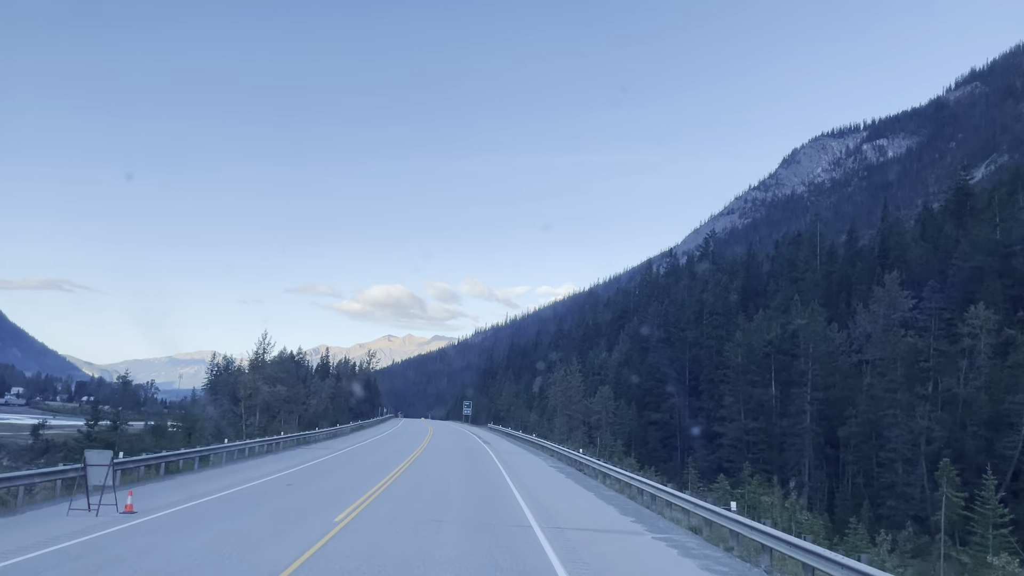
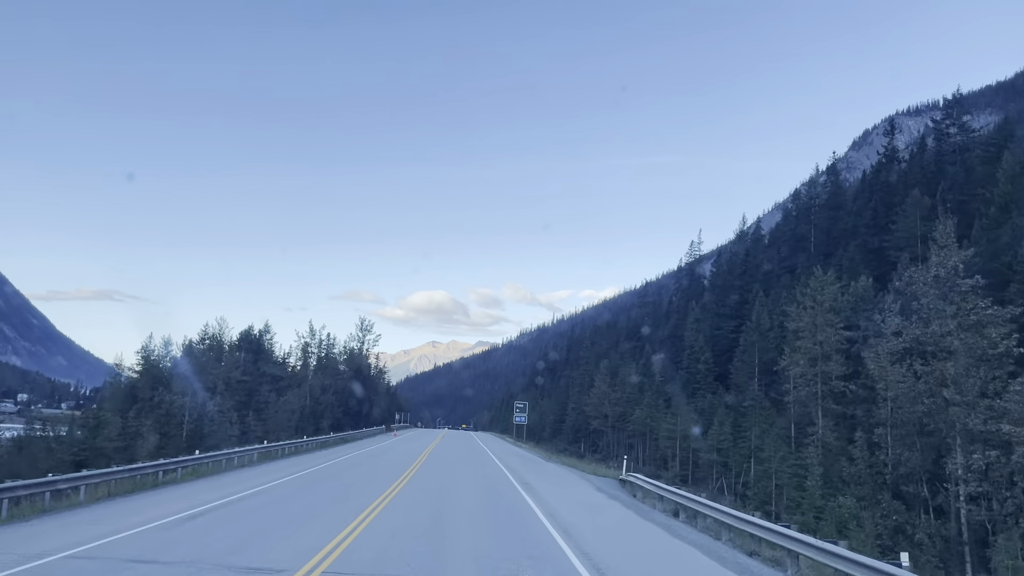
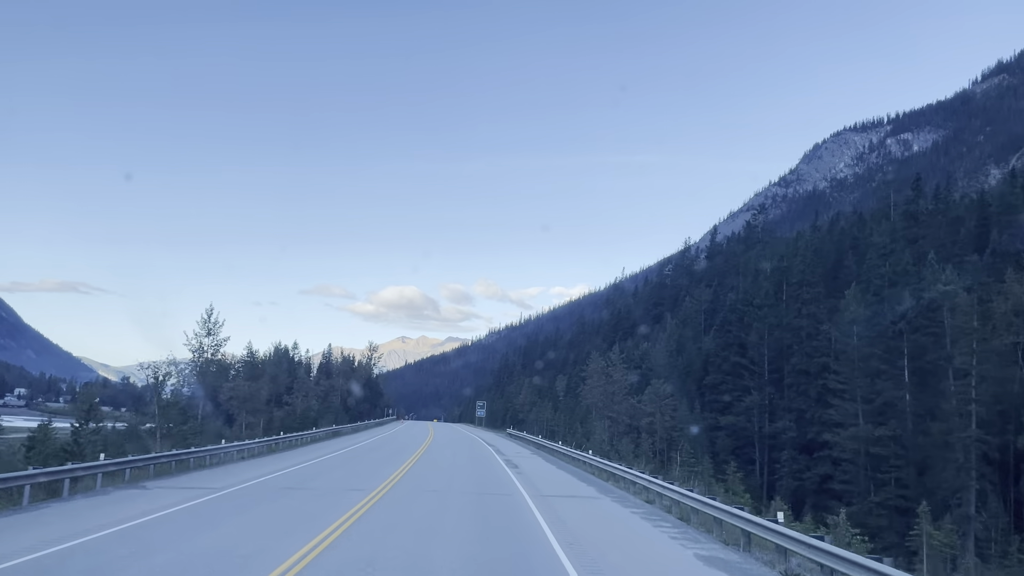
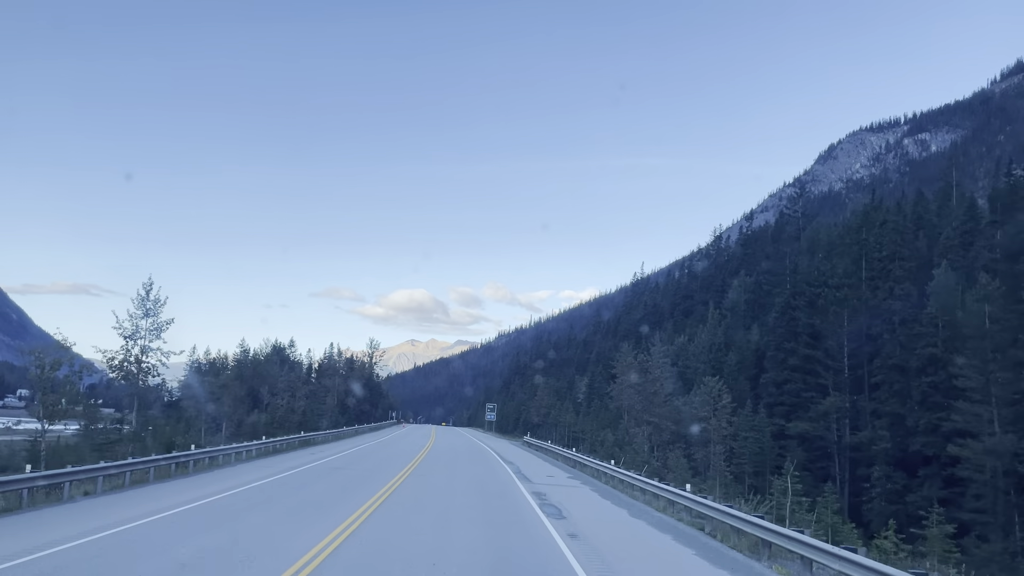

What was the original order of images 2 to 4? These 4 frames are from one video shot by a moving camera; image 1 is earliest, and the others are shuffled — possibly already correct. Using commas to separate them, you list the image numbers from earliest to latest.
3, 4, 2
